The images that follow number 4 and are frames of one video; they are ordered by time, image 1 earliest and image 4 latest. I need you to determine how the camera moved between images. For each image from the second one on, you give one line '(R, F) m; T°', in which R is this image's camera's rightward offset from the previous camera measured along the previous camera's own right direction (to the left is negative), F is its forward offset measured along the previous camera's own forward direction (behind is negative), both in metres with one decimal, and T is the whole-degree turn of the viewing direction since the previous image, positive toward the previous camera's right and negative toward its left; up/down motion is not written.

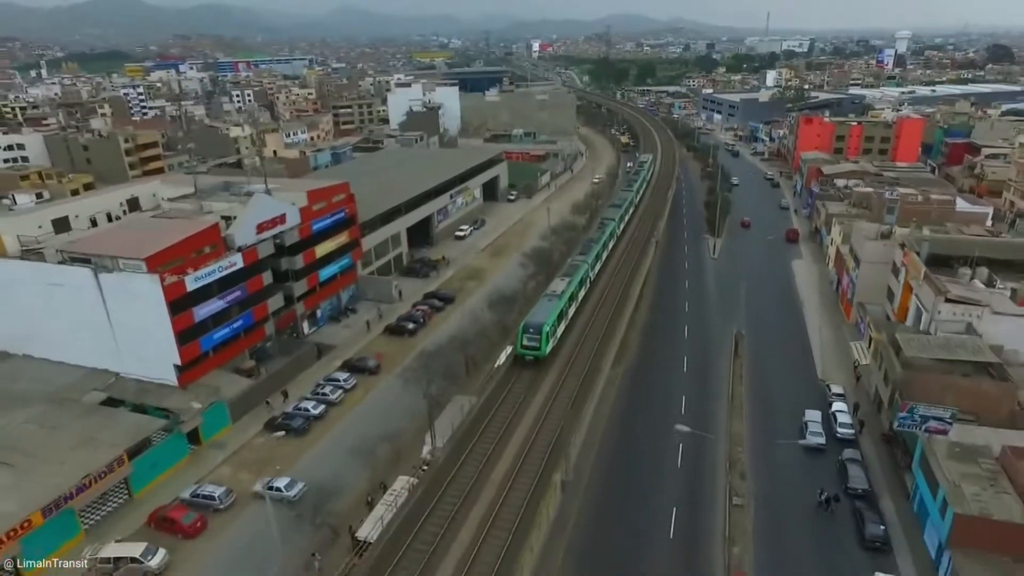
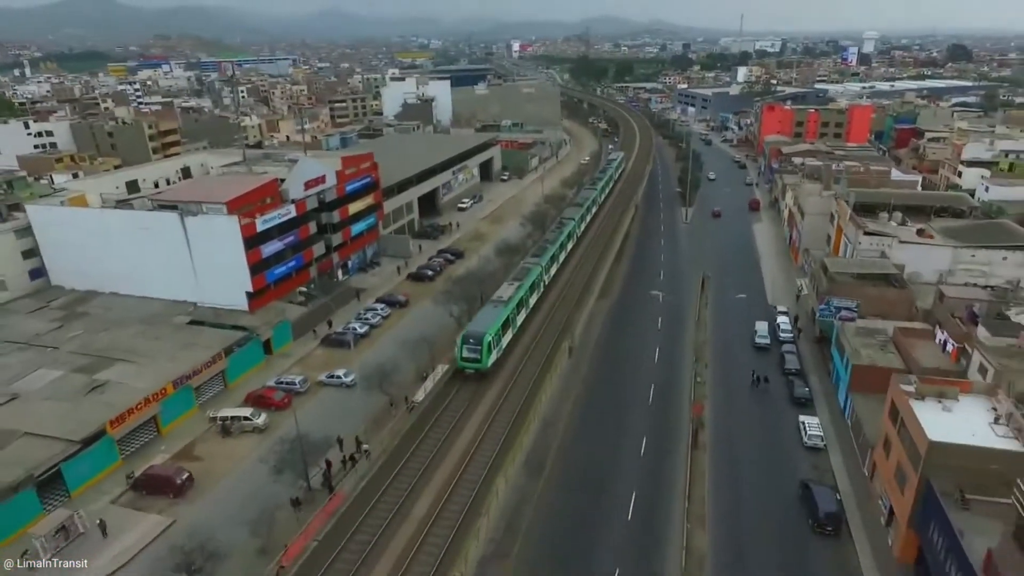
(-1.3, -5.4) m; +2°
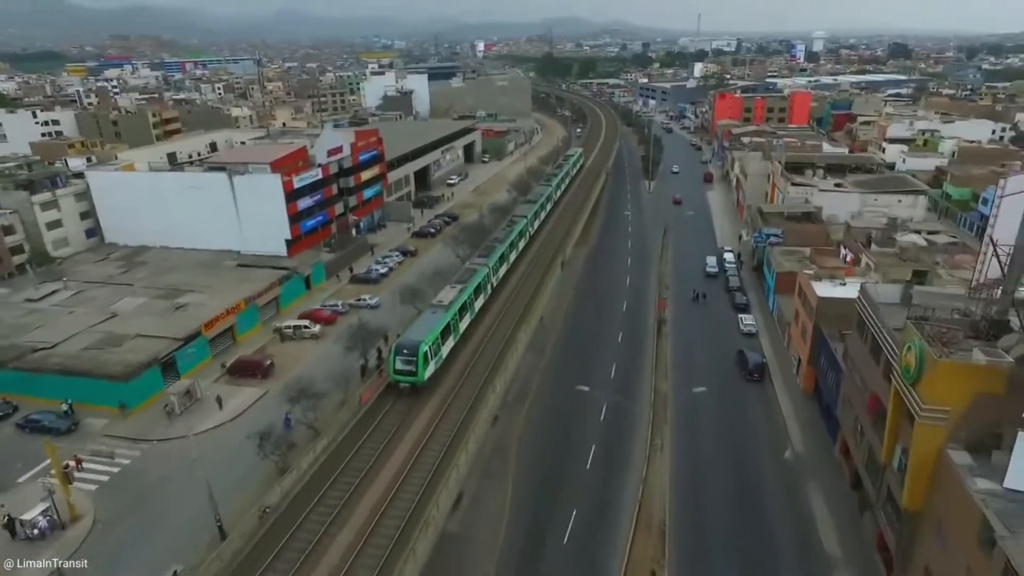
(-1.7, -5.8) m; +3°
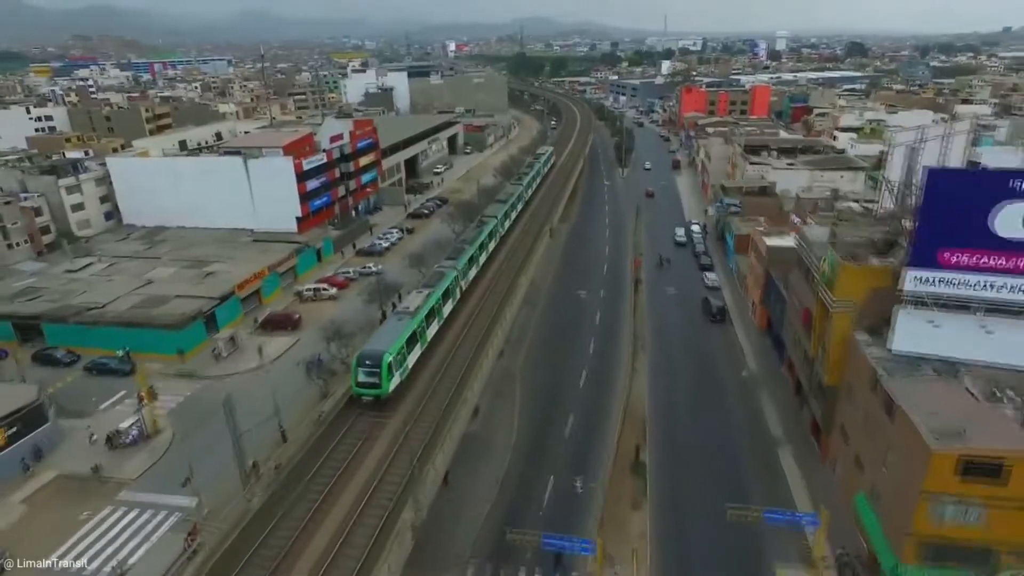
(-1.1, -3.7) m; +2°
